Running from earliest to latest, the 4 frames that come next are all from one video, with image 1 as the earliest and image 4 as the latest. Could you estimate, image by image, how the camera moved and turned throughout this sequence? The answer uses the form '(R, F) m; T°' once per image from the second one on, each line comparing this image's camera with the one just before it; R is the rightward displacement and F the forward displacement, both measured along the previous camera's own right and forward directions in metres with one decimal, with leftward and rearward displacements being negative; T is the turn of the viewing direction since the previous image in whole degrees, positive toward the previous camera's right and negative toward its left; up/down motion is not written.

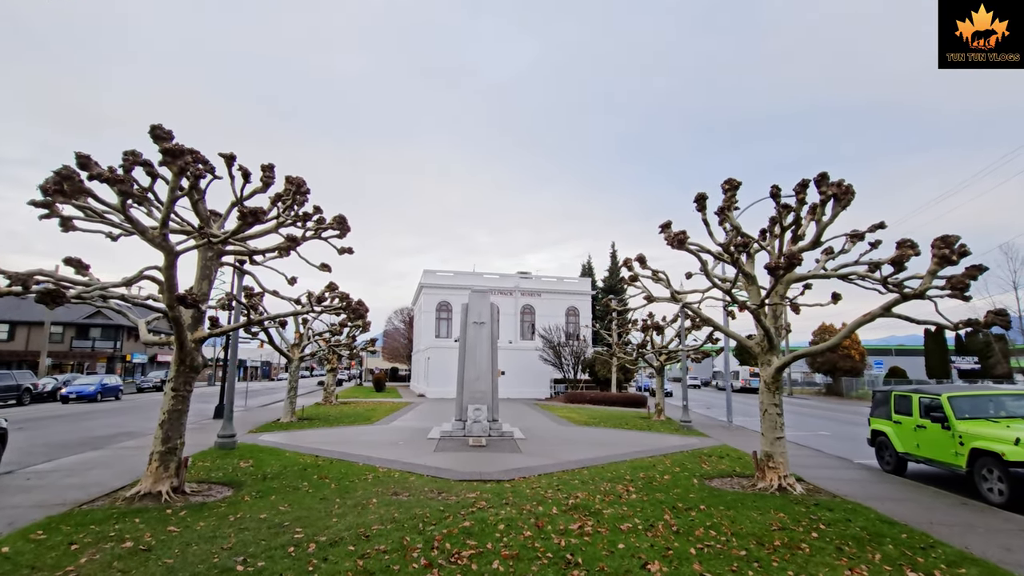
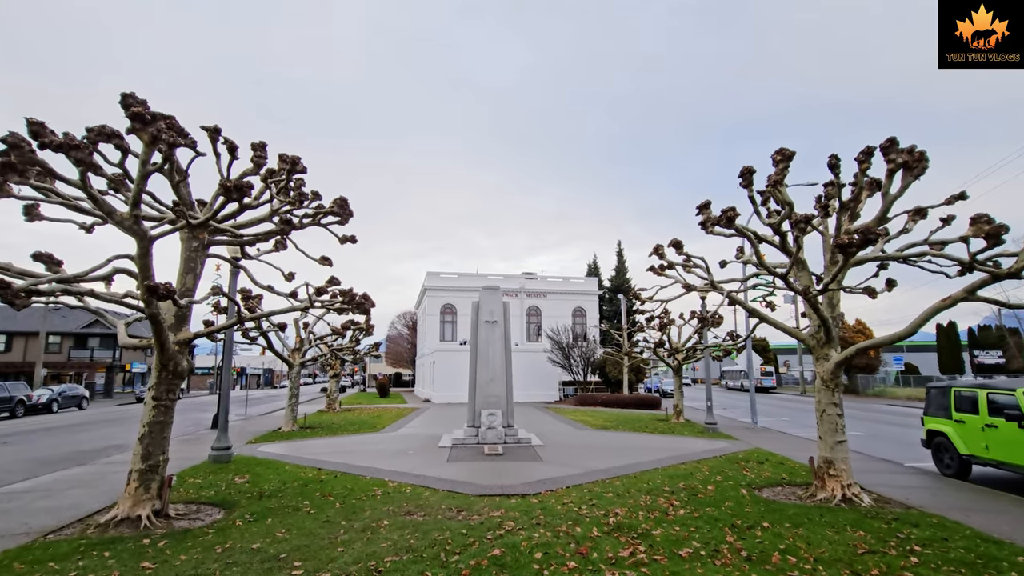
(-0.3, +1.0) m; 0°
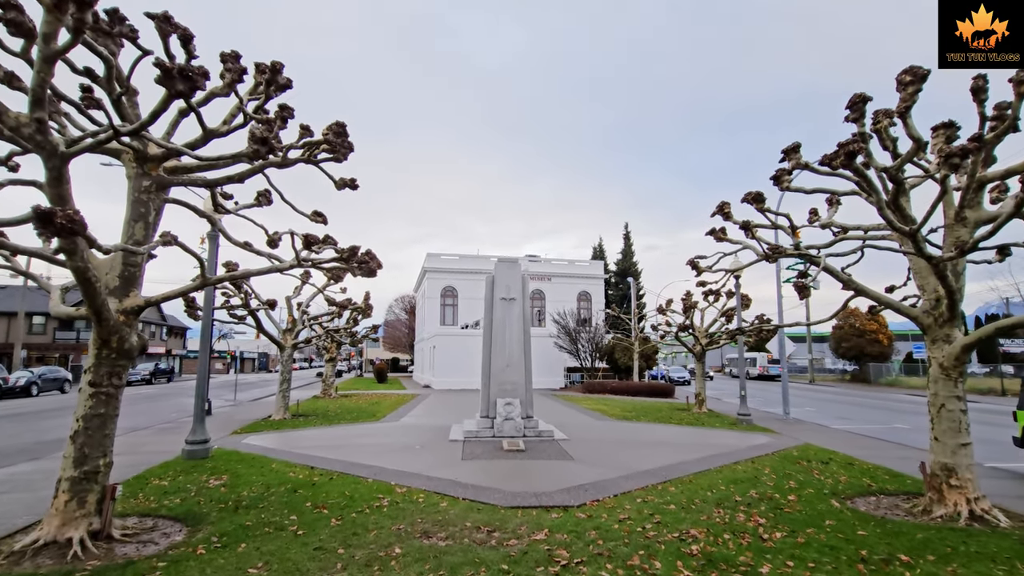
(-0.6, +1.7) m; 0°
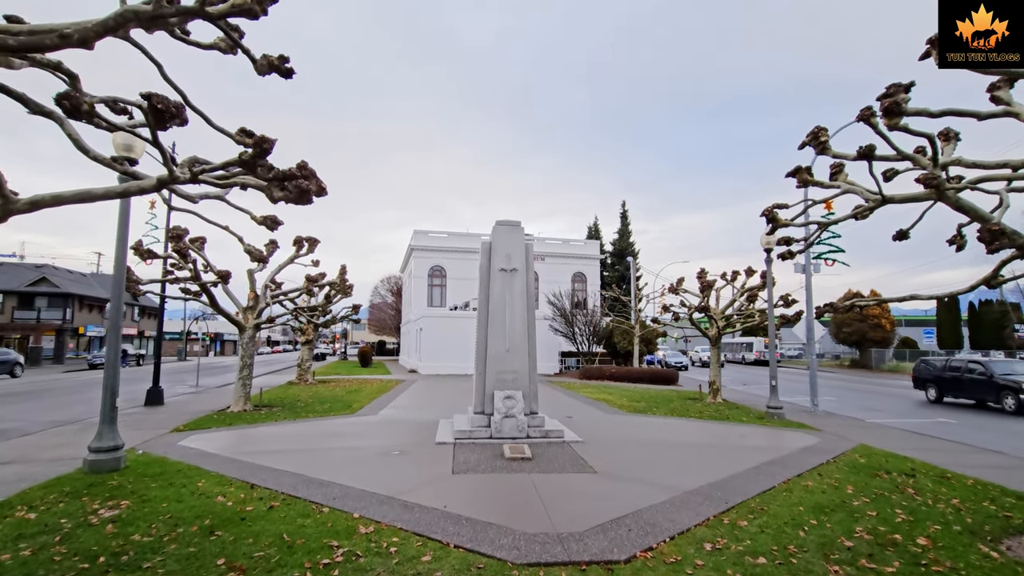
(-0.3, +2.3) m; +1°
